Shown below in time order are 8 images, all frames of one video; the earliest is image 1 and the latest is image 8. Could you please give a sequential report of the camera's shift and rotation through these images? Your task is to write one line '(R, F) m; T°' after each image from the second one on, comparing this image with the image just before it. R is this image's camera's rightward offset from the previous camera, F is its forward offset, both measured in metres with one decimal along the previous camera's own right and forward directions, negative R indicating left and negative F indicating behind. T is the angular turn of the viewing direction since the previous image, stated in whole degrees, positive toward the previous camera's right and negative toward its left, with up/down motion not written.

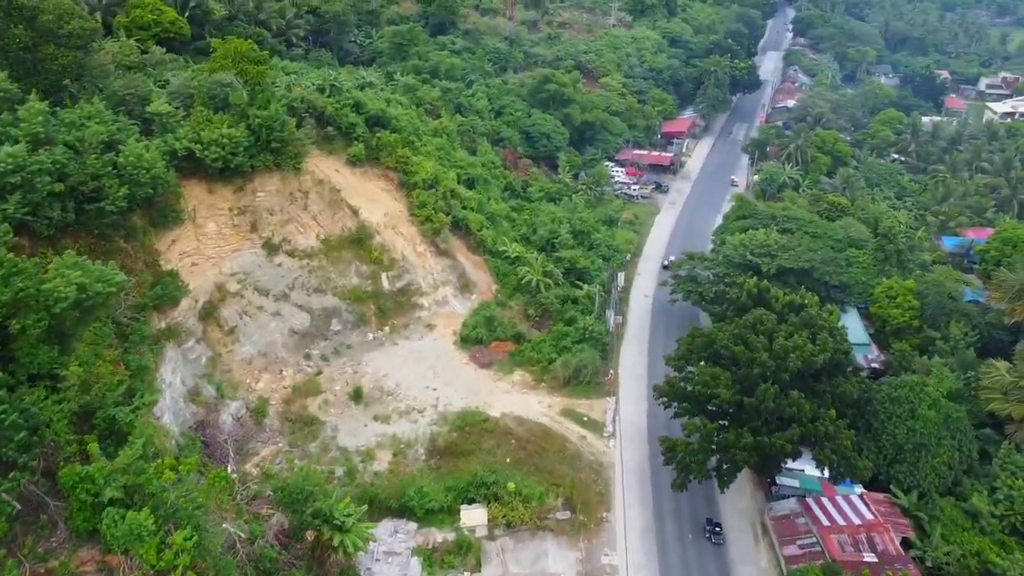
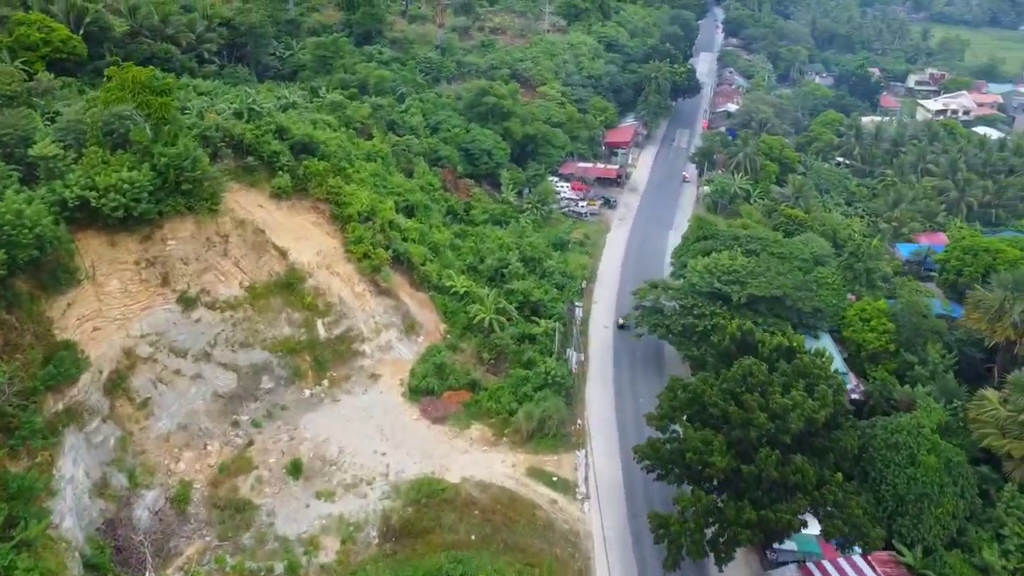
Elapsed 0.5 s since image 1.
(-0.6, +2.8) m; +5°
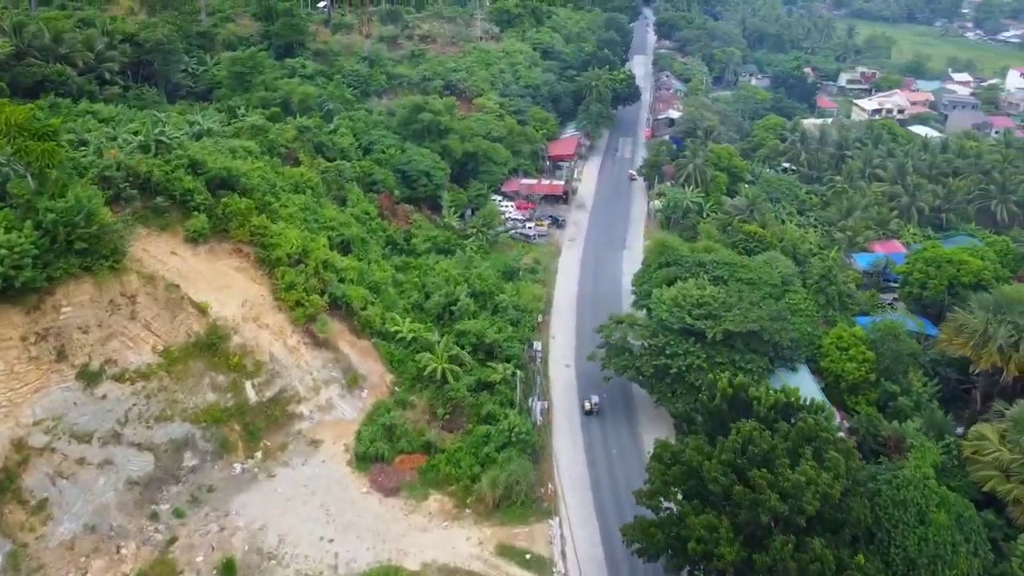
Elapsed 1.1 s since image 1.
(-0.6, +2.8) m; +5°
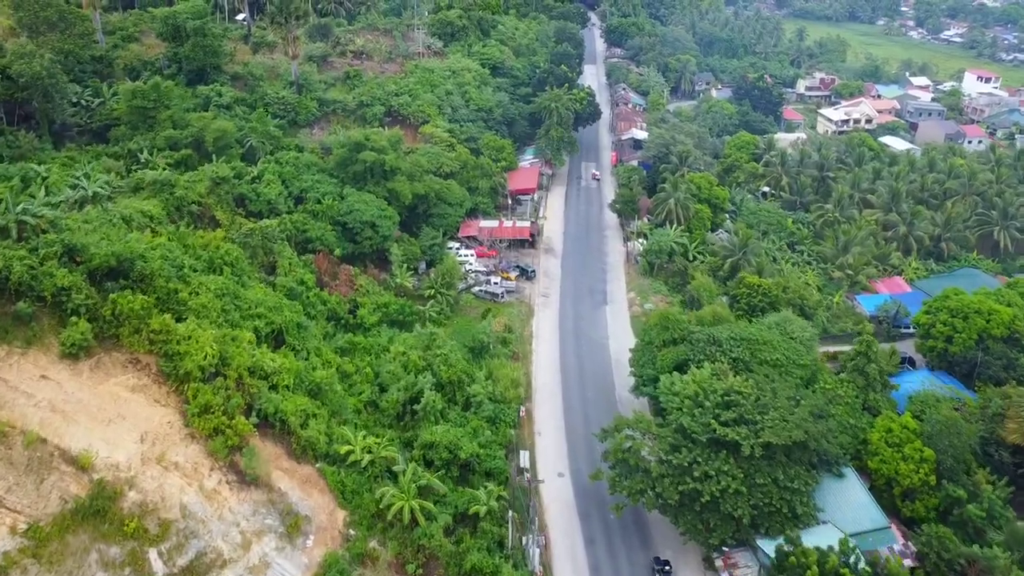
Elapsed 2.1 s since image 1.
(-1.0, +5.7) m; +4°
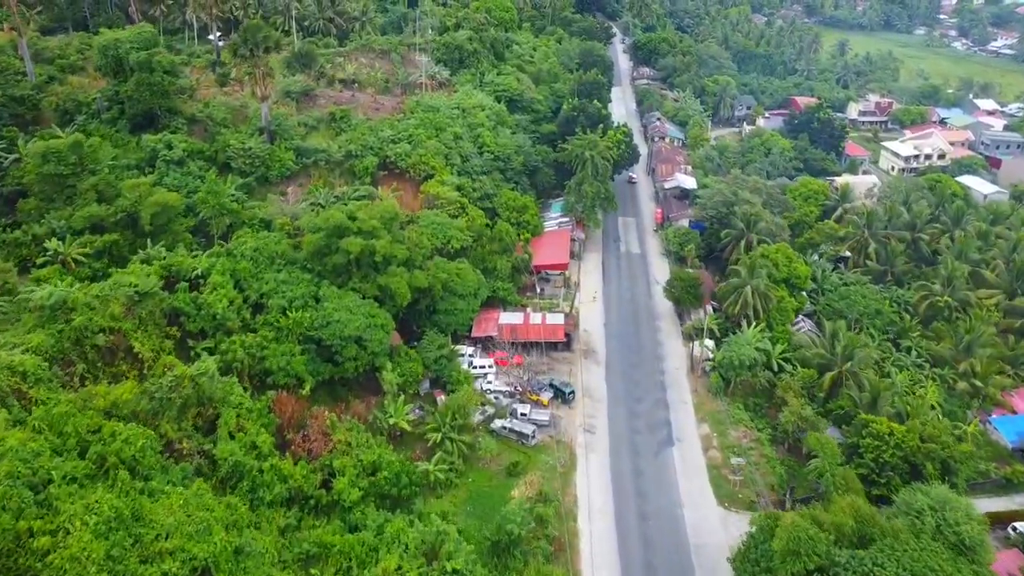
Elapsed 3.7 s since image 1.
(-1.0, +8.6) m; 0°
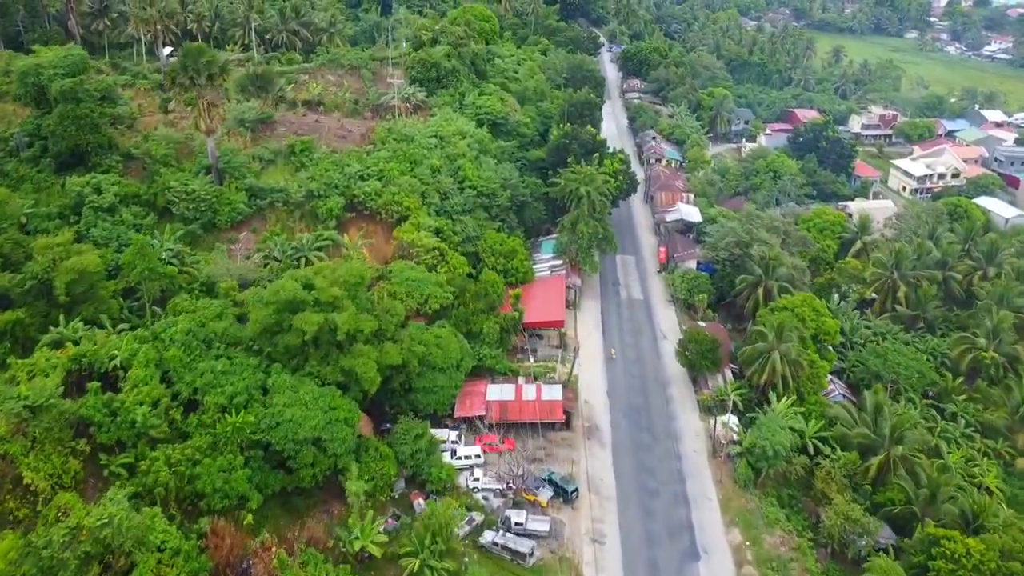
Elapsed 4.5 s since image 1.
(-0.2, +4.4) m; +1°
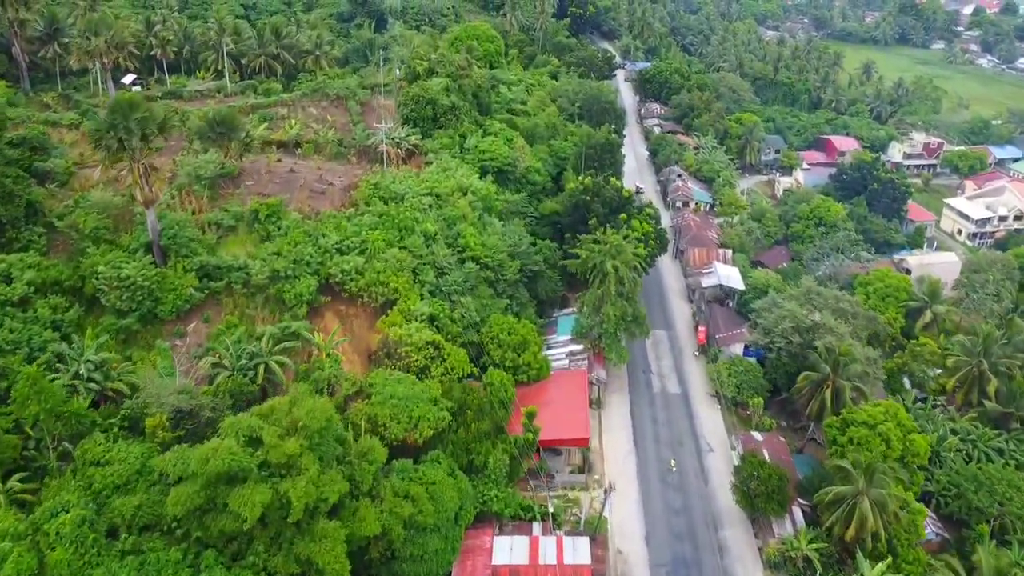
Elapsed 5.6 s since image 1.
(-0.3, +5.7) m; 0°
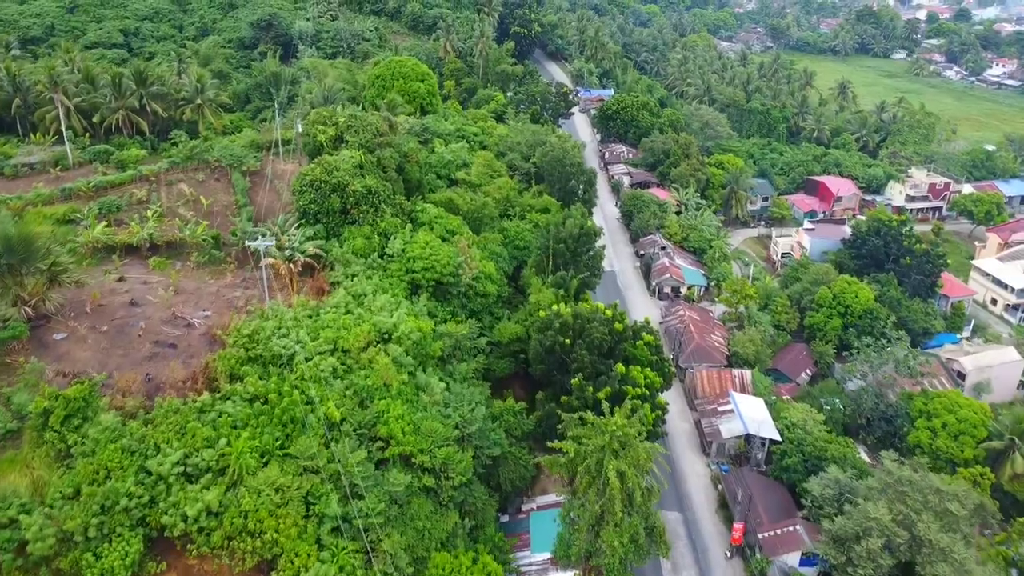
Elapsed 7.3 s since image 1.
(0.0, +9.4) m; +4°
